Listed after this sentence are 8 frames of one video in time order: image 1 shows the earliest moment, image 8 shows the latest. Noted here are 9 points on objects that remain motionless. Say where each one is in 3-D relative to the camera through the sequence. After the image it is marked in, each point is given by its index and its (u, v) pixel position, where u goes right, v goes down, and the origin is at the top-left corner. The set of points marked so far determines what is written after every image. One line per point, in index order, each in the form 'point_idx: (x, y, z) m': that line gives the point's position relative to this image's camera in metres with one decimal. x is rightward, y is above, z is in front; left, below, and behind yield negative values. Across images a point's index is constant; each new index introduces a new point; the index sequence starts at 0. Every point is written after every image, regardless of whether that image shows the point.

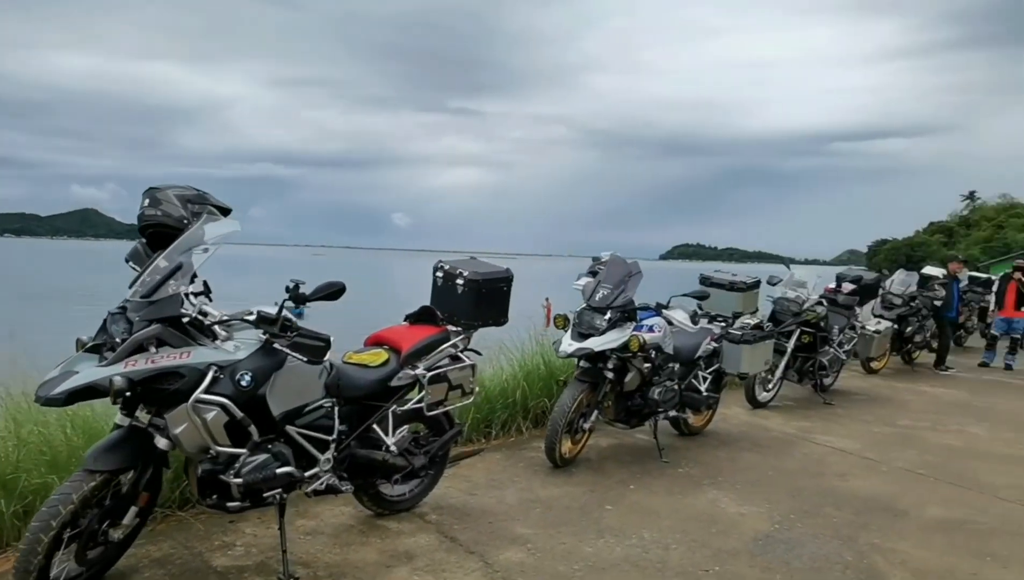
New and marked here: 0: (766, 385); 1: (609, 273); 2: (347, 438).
0: (+2.5, -0.9, +7.0) m
1: (+0.7, +0.1, +4.9) m
2: (-0.8, -0.7, +3.5) m
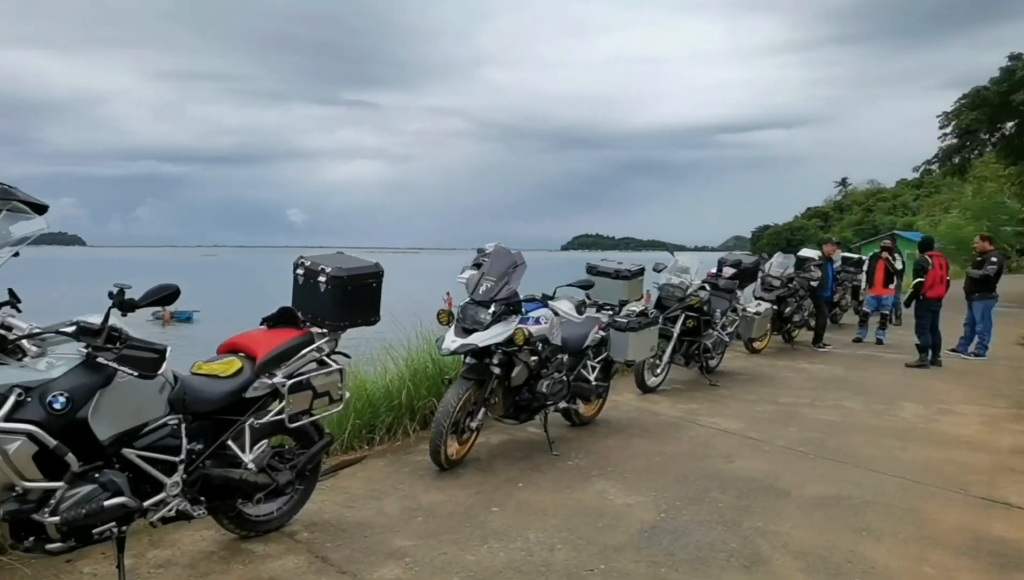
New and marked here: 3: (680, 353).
0: (+1.4, -0.8, +7.1) m
1: (-0.1, +0.2, +4.8) m
2: (-1.4, -0.7, +3.1) m
3: (+1.8, -0.6, +7.3) m
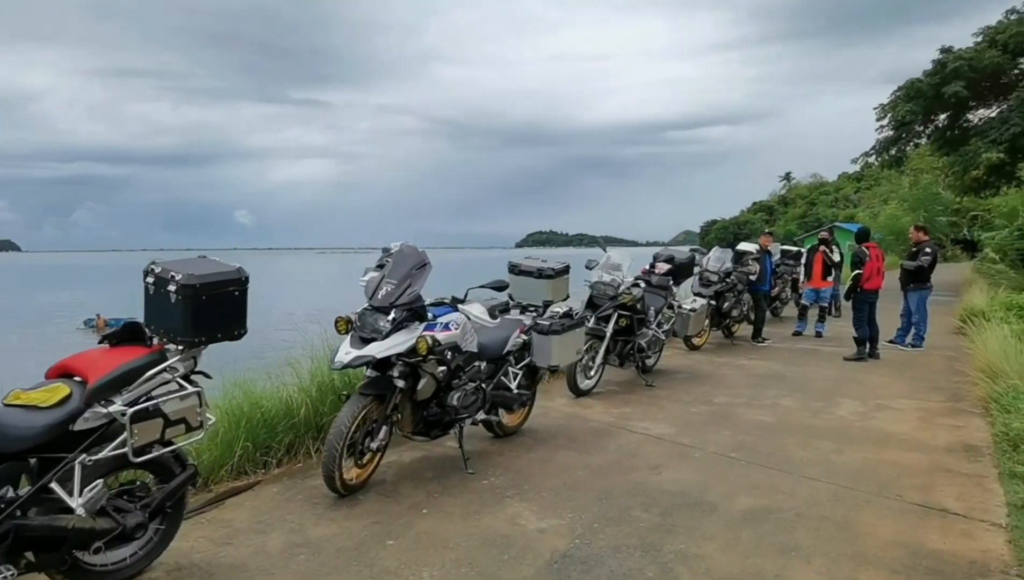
0: (+0.7, -0.8, +6.7) m
1: (-0.7, +0.1, +4.3) m
2: (-1.8, -0.8, +2.6) m
3: (+1.0, -0.6, +7.0) m
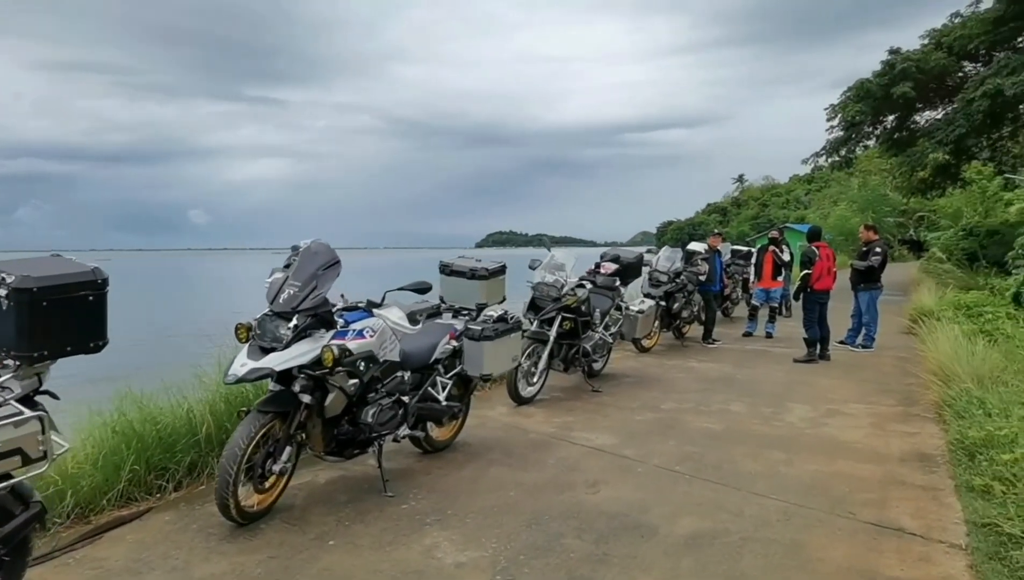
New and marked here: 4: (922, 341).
0: (+0.1, -0.8, +6.3) m
1: (-1.2, +0.1, +3.9) m
2: (-2.2, -0.8, +2.1) m
3: (+0.4, -0.6, +6.6) m
4: (+5.0, -0.6, +8.6) m
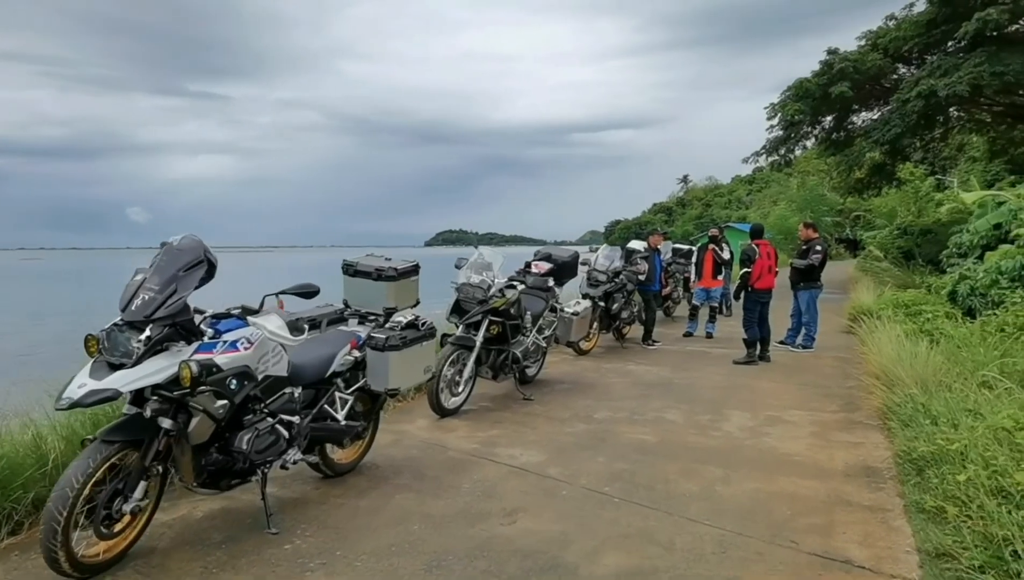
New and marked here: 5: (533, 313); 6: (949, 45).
0: (-0.5, -0.8, +5.8) m
1: (-1.6, +0.1, +3.2) m
2: (-2.5, -0.8, +1.4) m
3: (-0.2, -0.6, +6.1) m
4: (+4.2, -0.6, +8.5) m
5: (+0.2, -0.2, +6.6) m
6: (+10.8, +6.1, +17.4) m
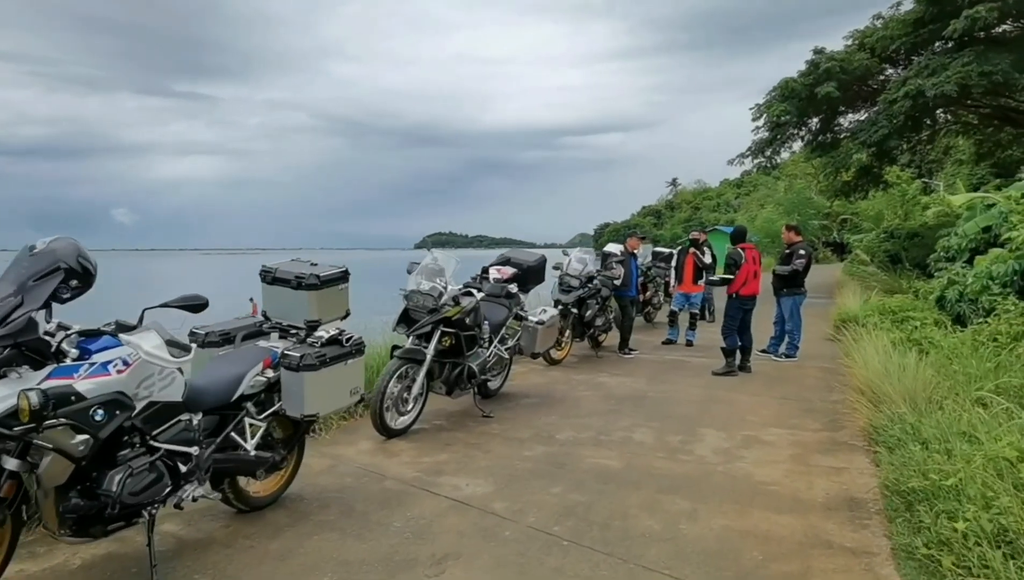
0: (-0.8, -0.9, +5.3) m
1: (-1.9, +0.1, +2.7) m
2: (-2.8, -0.9, +0.8) m
3: (-0.6, -0.7, +5.6) m
4: (+3.8, -0.7, +8.0) m
5: (-0.2, -0.3, +6.1) m
6: (+10.3, +5.9, +17.1) m
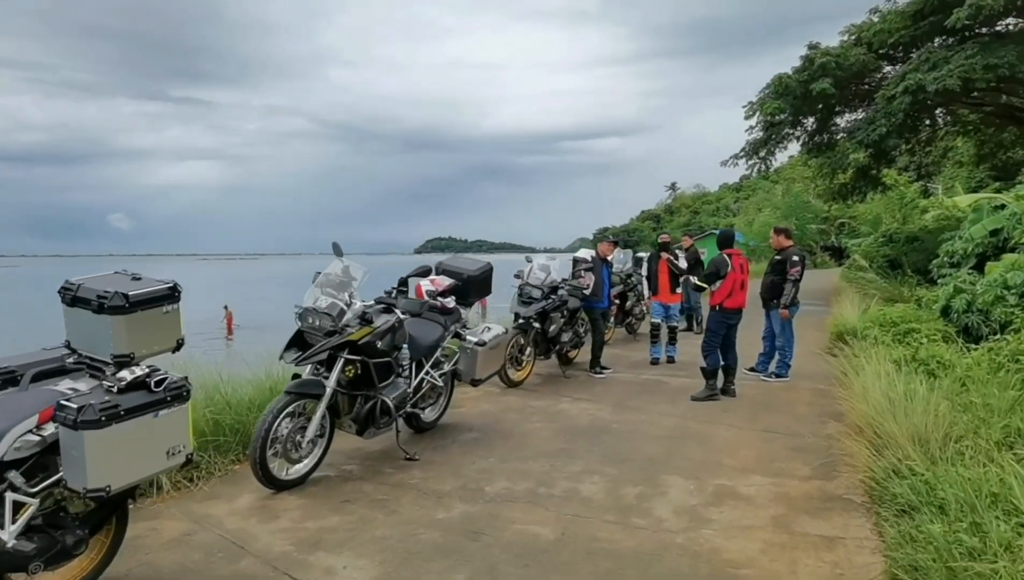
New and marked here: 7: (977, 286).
0: (-1.3, -1.0, +4.3) m
1: (-2.4, 0.0, +1.7) m
2: (-3.3, -1.0, -0.2) m
3: (-1.1, -0.8, +4.6) m
4: (+3.3, -0.8, +7.0) m
5: (-0.7, -0.4, +5.1) m
6: (+9.8, +5.8, +16.2) m
7: (+5.6, 0.0, +8.5) m
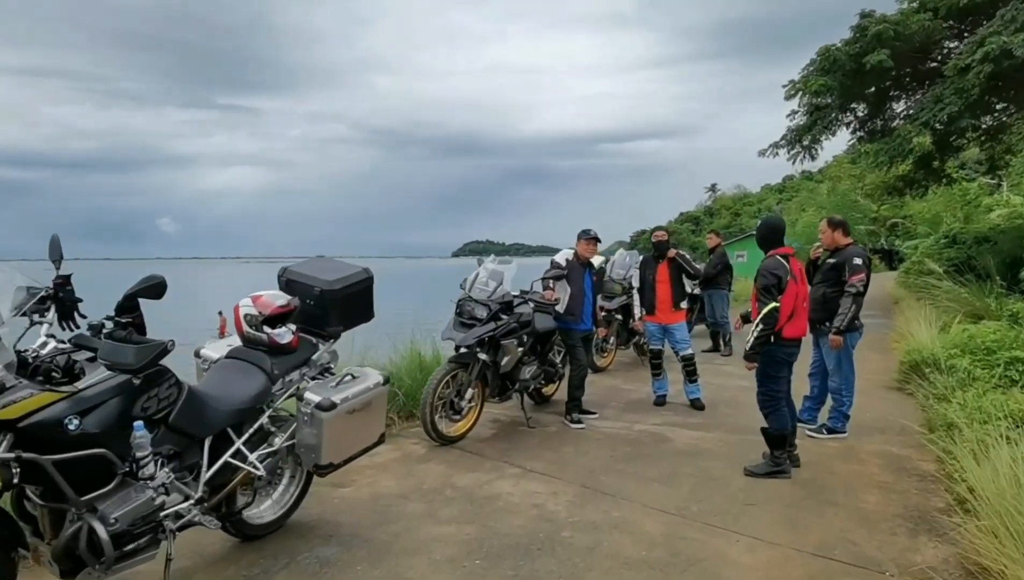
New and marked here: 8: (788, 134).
0: (-2.0, -1.1, +2.2) m
1: (-3.2, -0.1, -0.3) m
2: (-4.2, -1.0, -2.1) m
3: (-1.7, -0.9, +2.5) m
4: (+2.8, -0.9, +4.7) m
5: (-1.3, -0.5, +2.9) m
6: (+9.7, +5.6, +13.5) m
7: (+5.2, -0.1, +6.0) m
8: (+6.7, +3.8, +17.3) m
